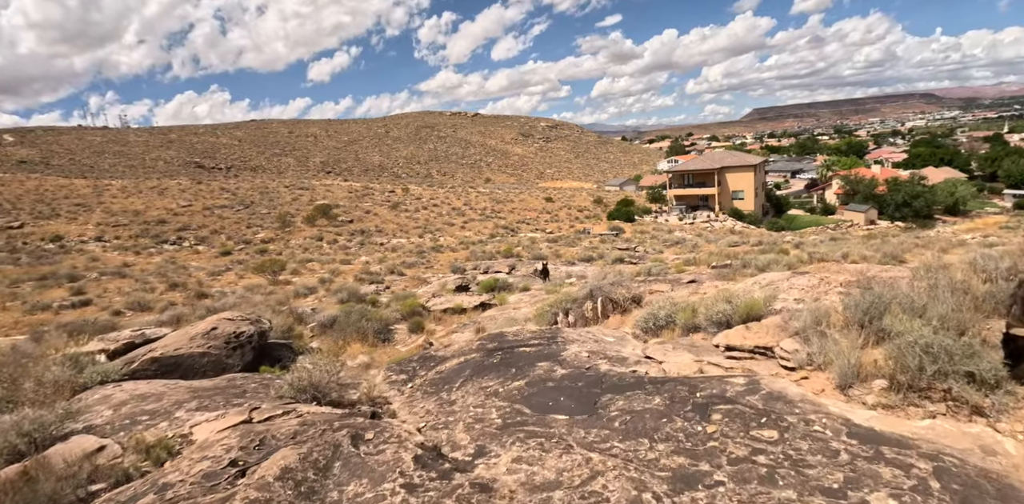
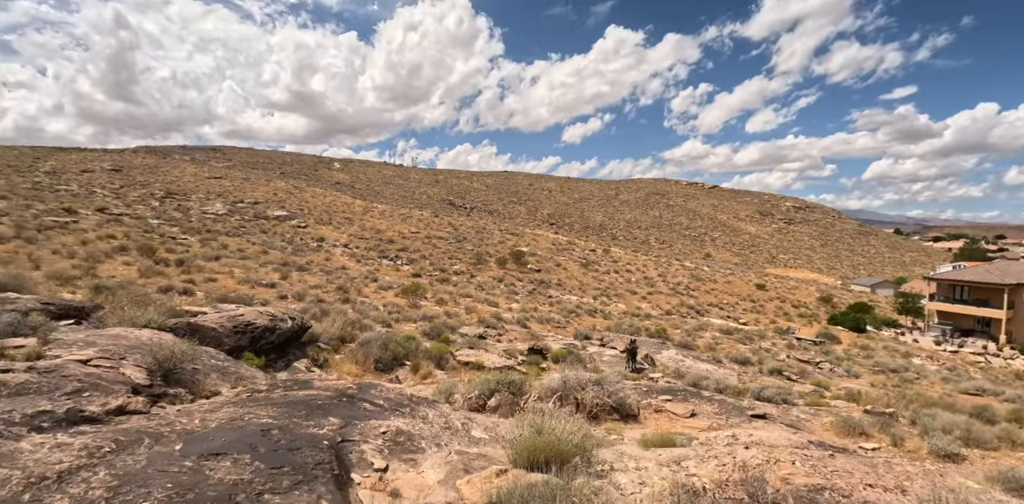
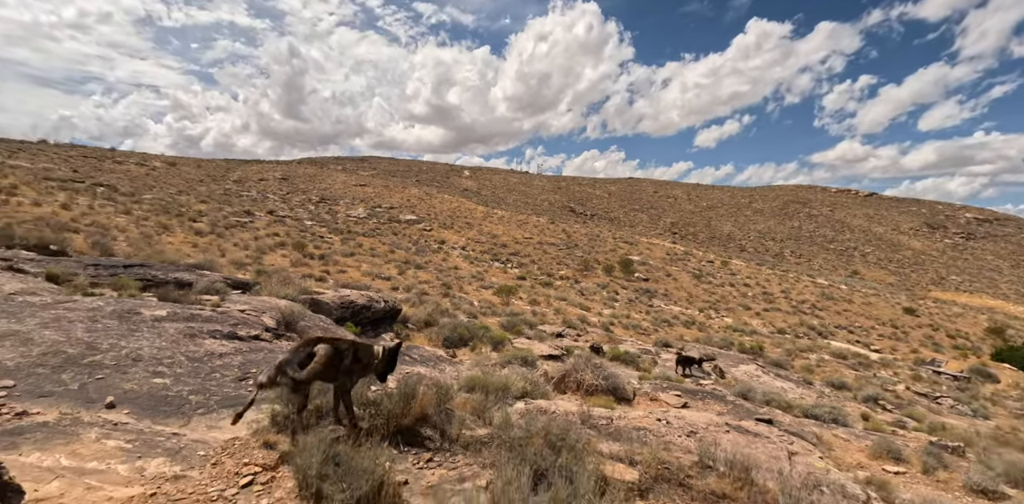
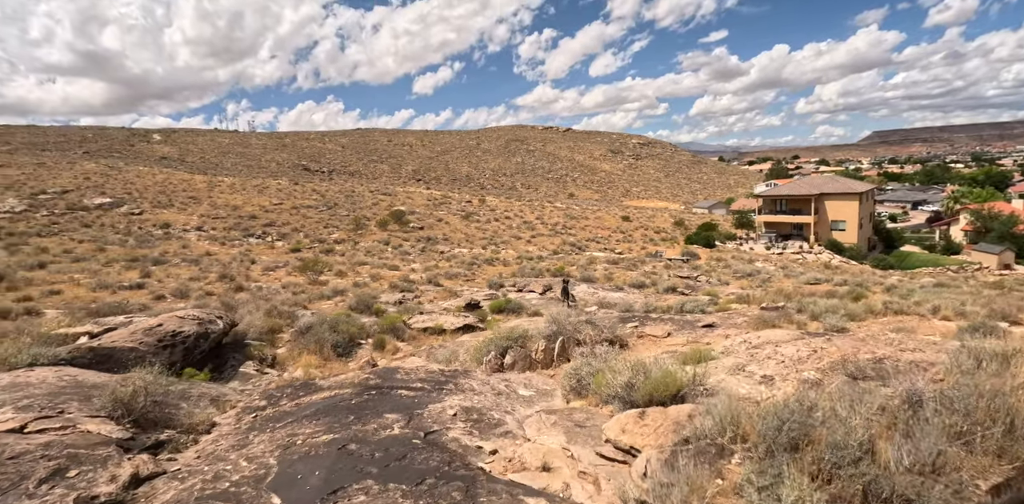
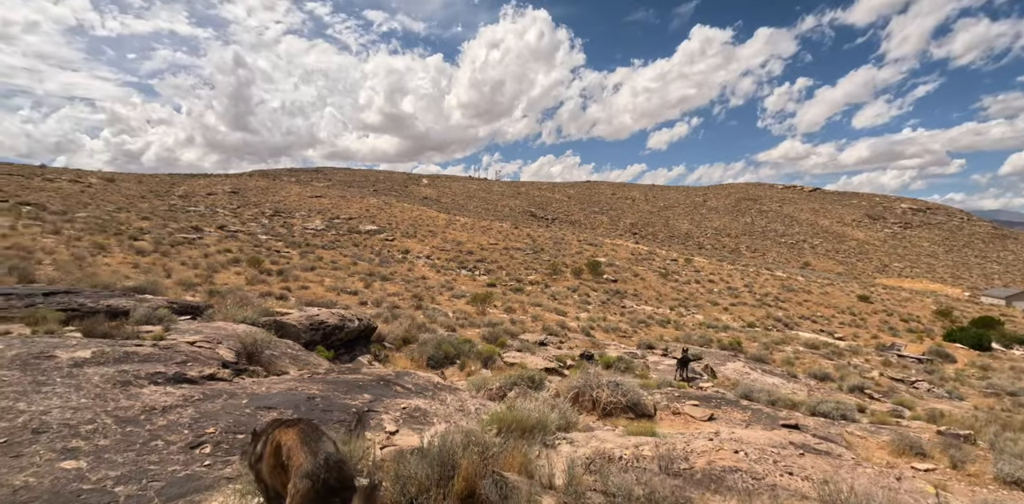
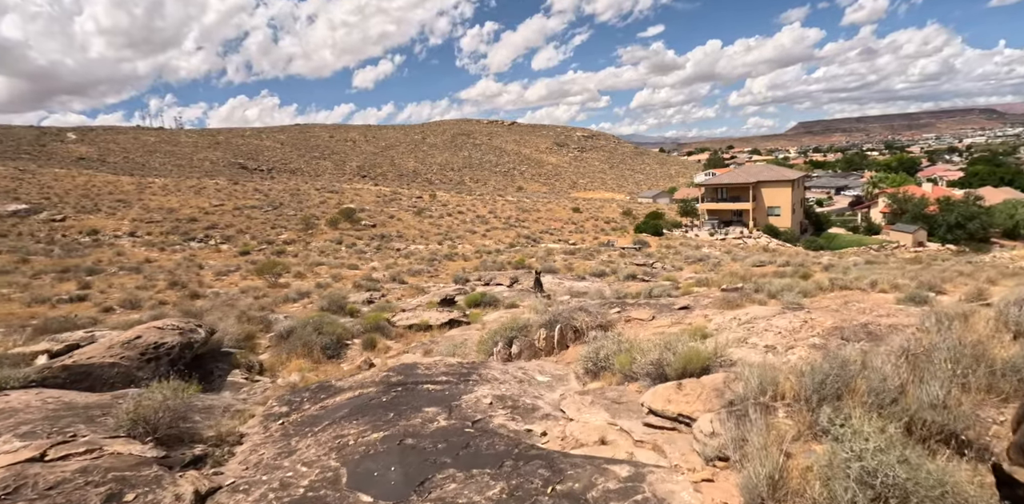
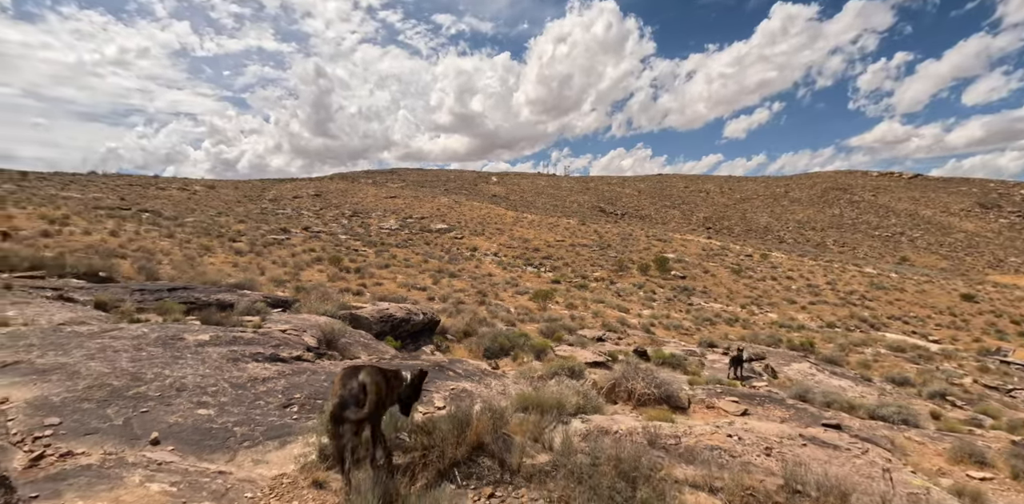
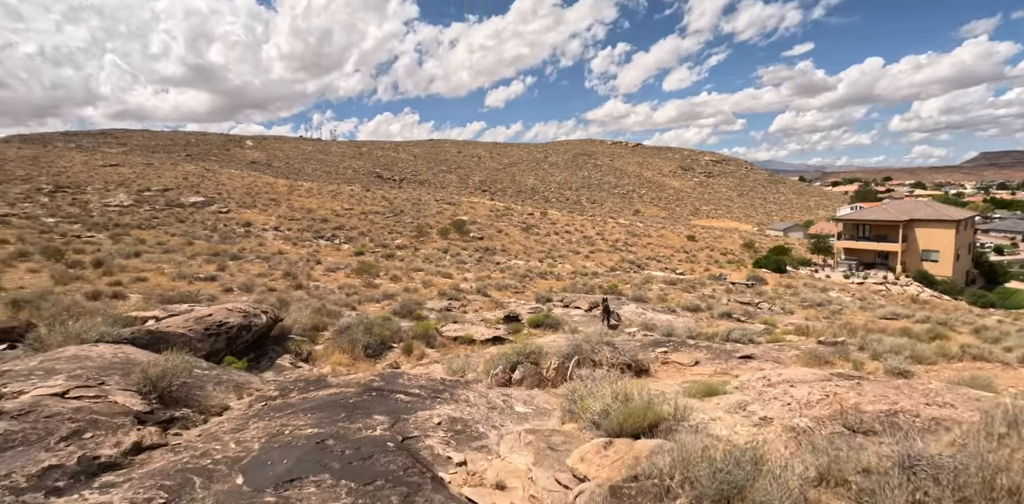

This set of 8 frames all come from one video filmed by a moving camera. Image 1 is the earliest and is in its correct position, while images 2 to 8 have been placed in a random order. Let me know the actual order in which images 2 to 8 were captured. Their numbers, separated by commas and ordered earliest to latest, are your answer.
6, 4, 8, 2, 5, 7, 3
